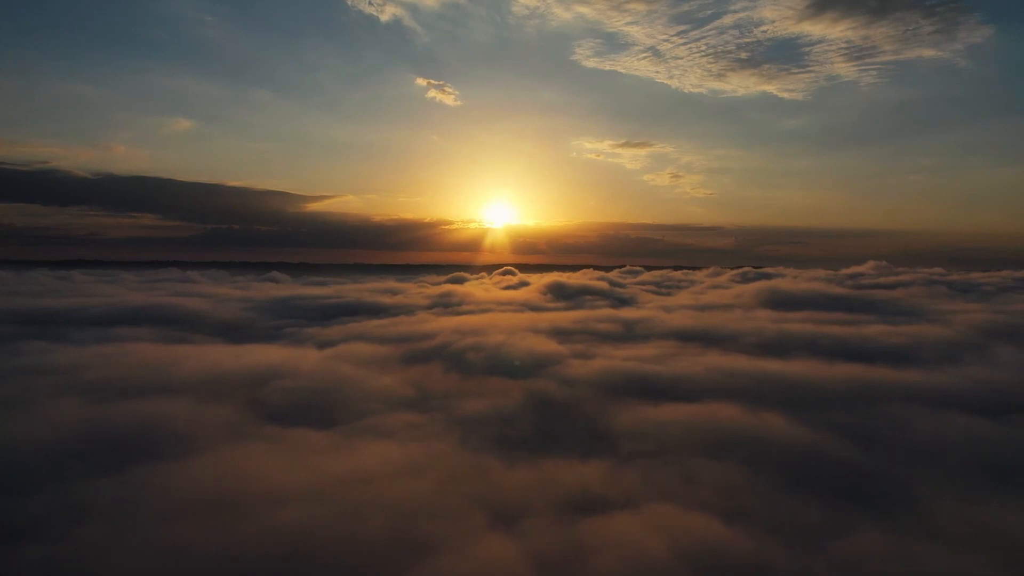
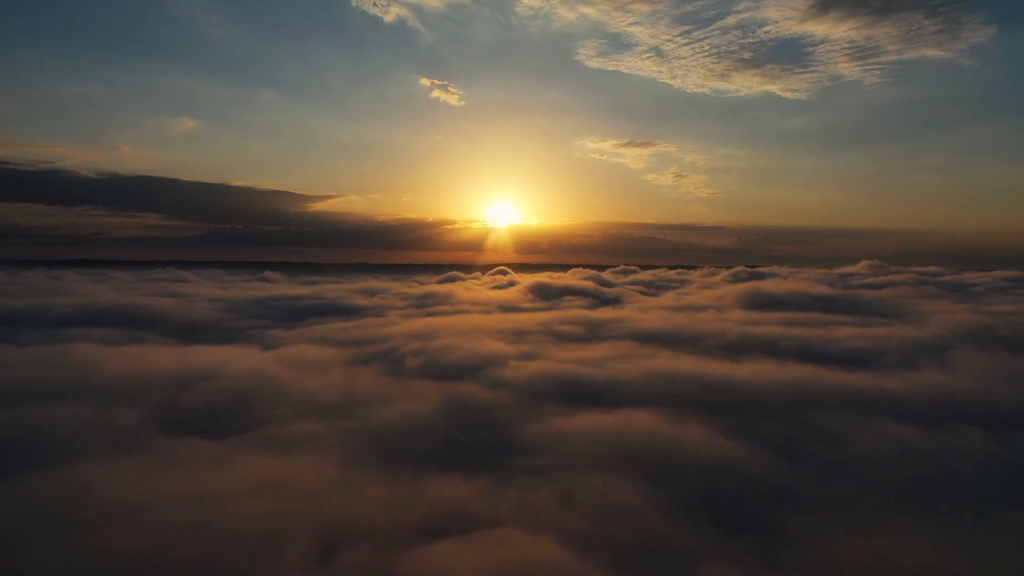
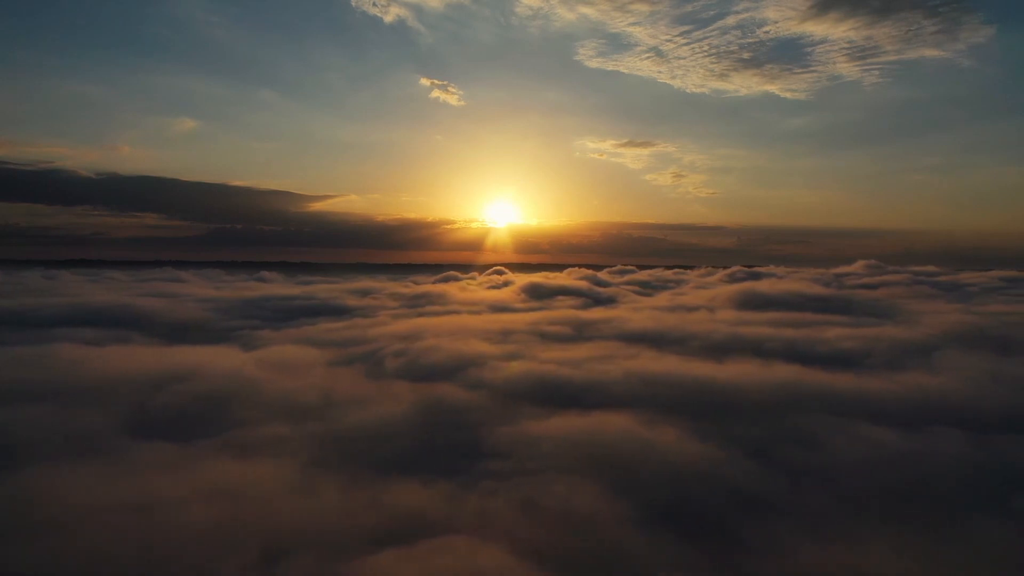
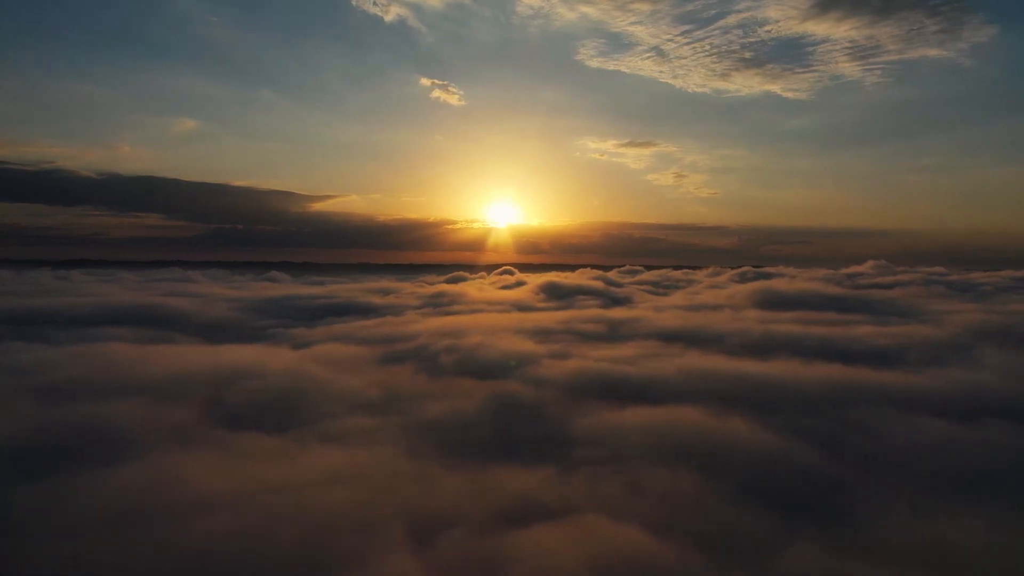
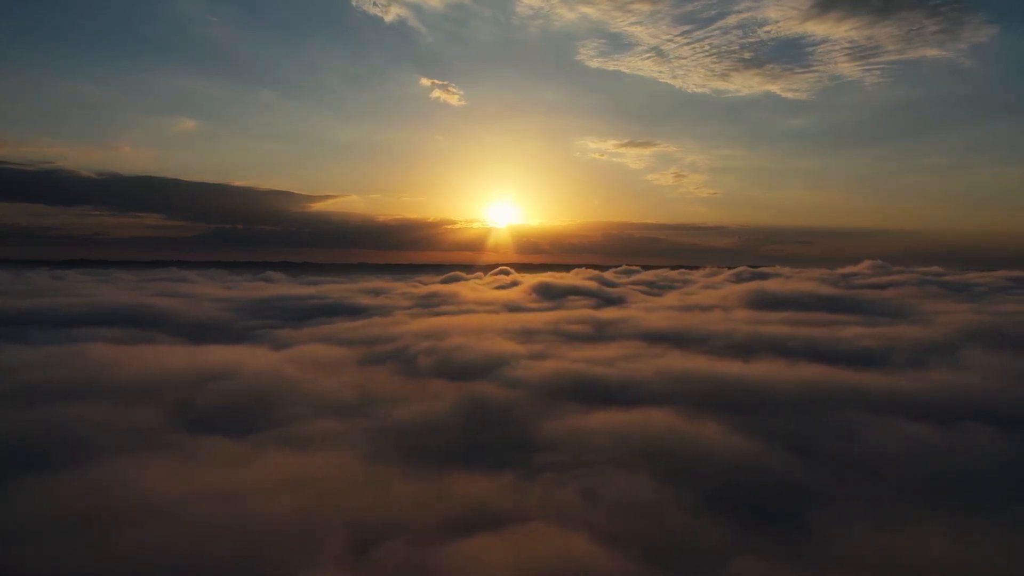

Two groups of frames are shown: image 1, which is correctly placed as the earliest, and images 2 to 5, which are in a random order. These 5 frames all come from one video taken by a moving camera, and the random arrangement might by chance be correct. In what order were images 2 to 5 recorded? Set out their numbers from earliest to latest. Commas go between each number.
4, 5, 2, 3
